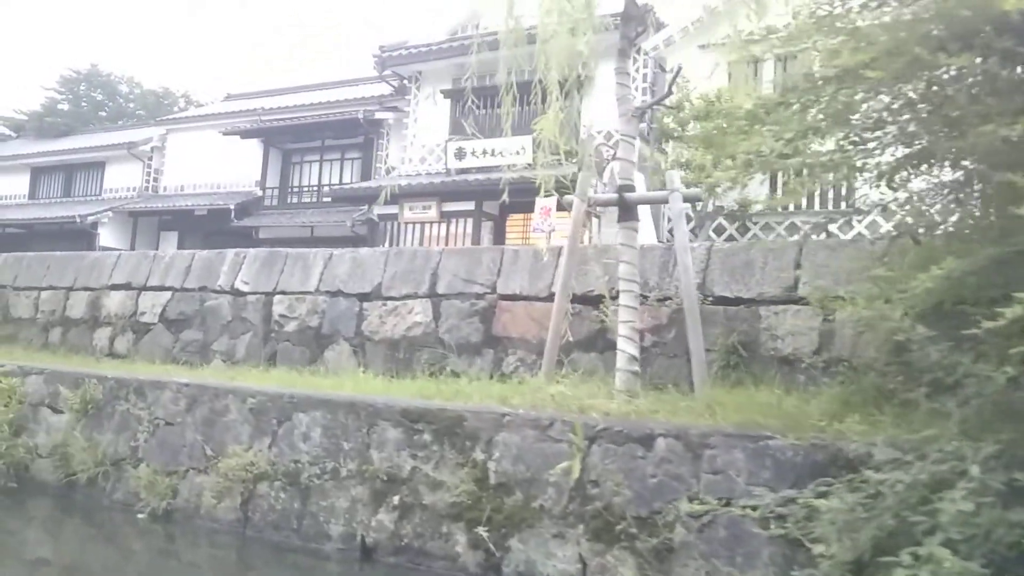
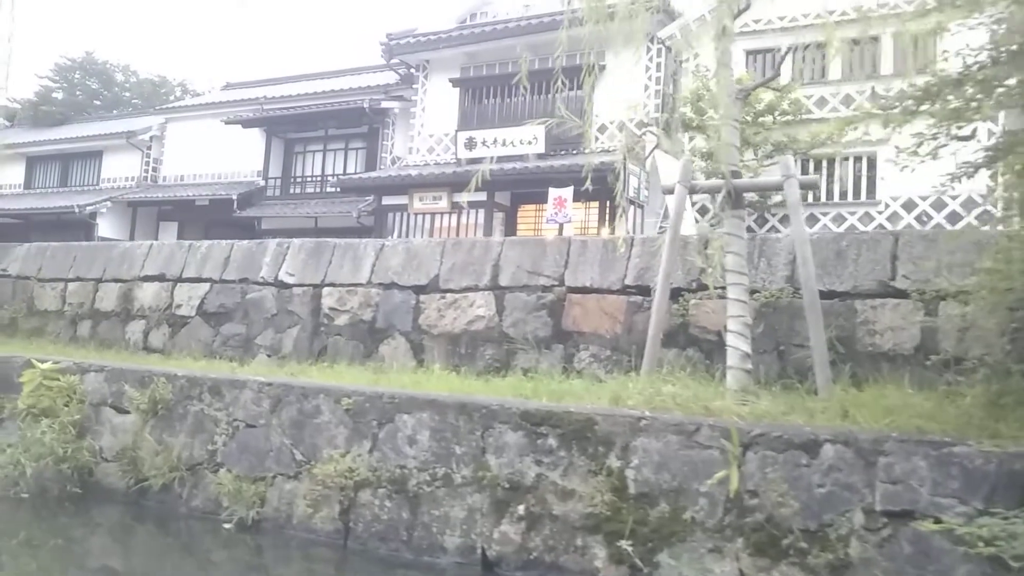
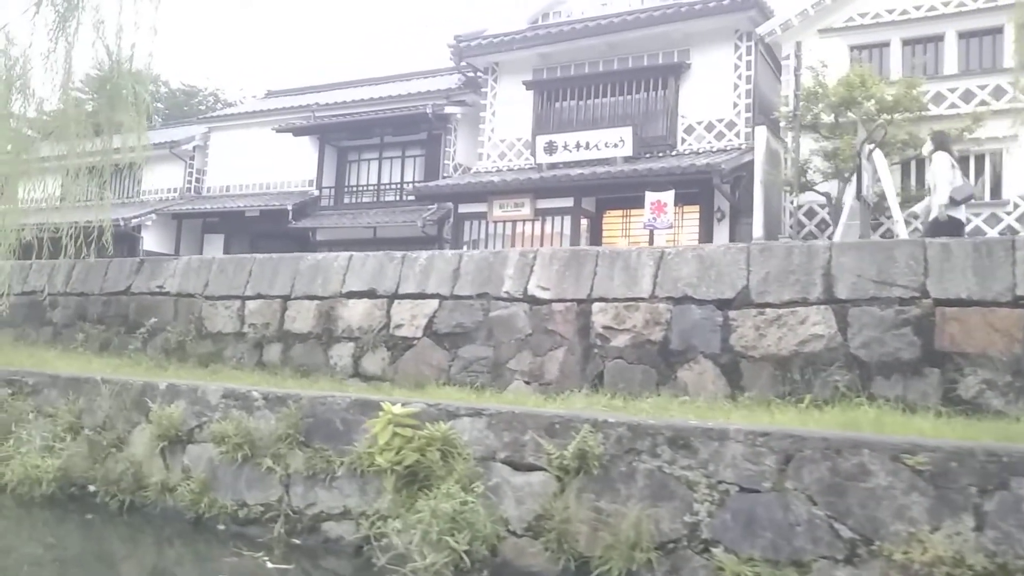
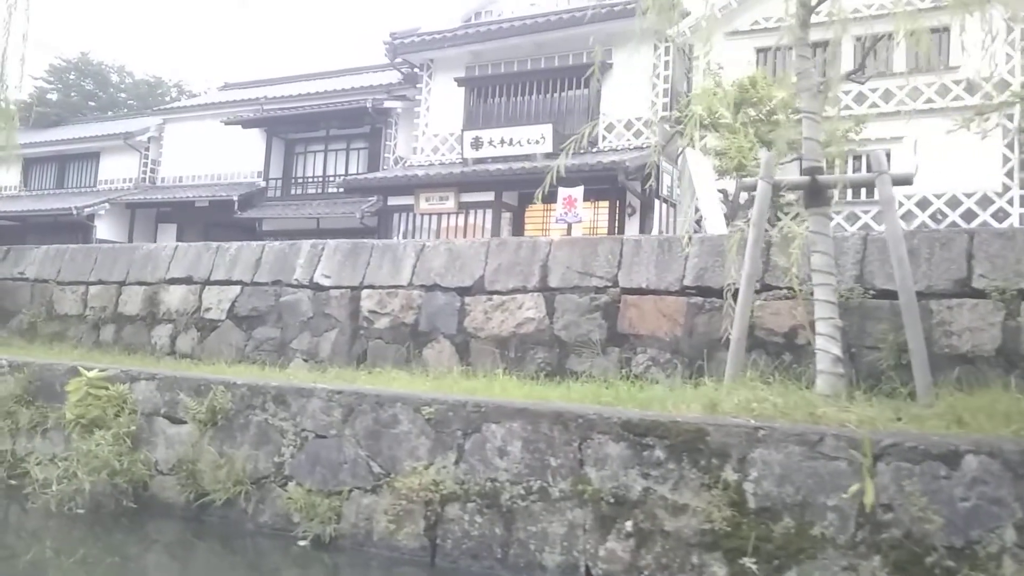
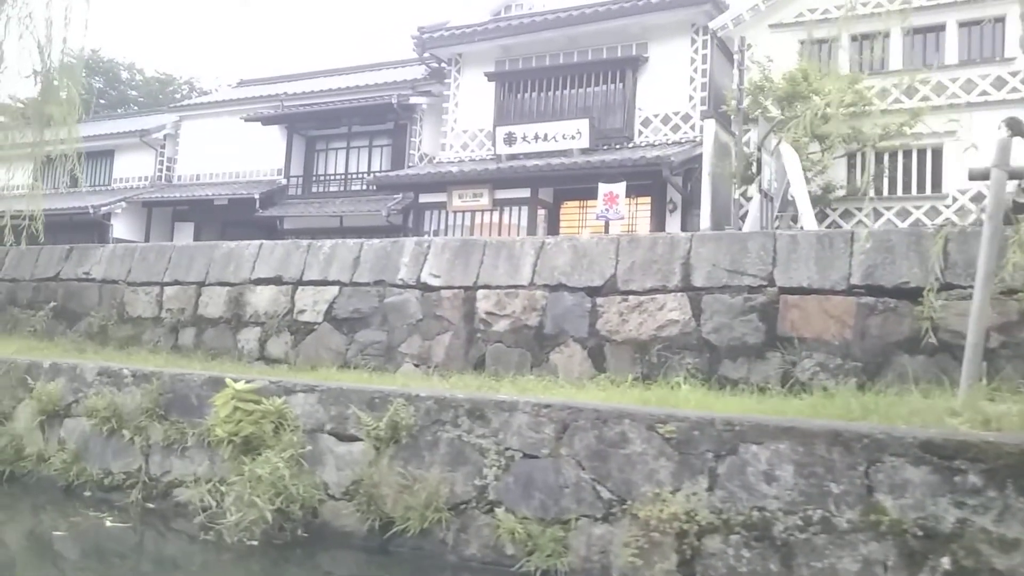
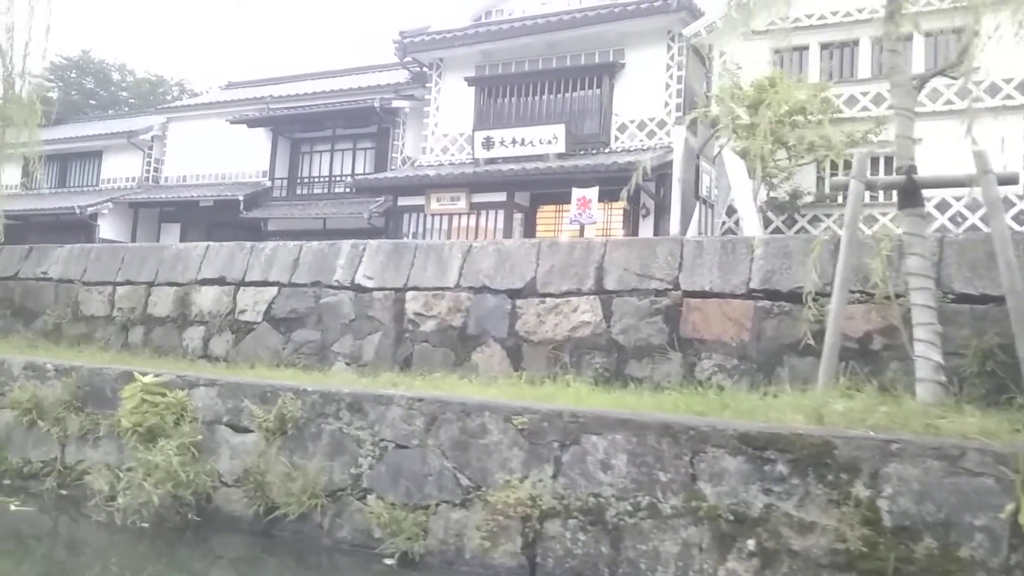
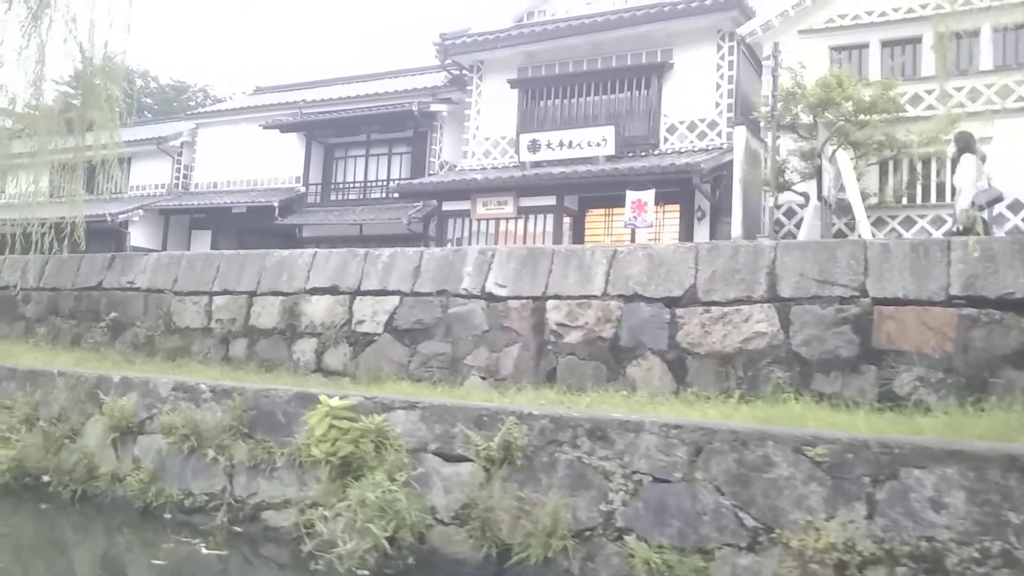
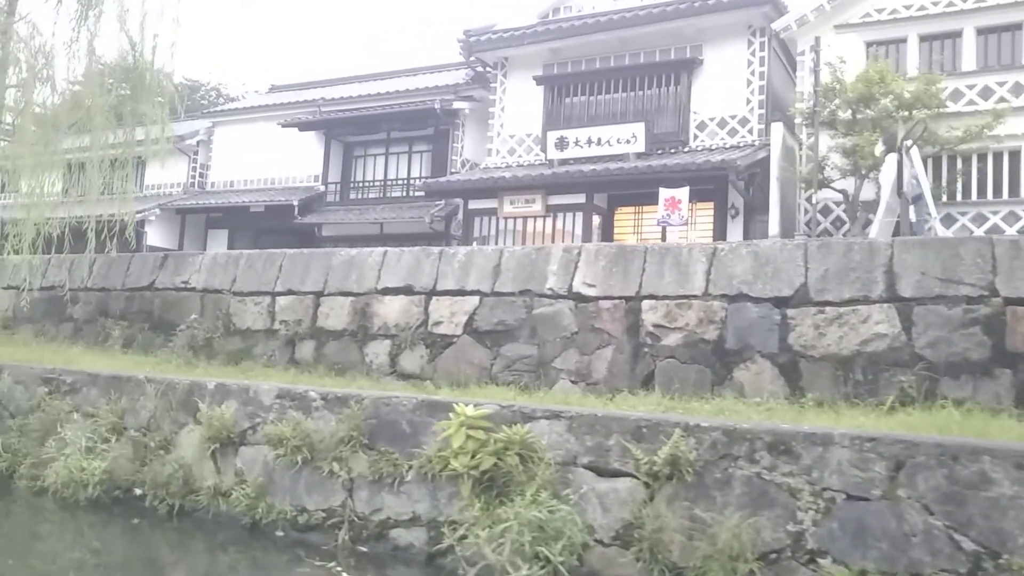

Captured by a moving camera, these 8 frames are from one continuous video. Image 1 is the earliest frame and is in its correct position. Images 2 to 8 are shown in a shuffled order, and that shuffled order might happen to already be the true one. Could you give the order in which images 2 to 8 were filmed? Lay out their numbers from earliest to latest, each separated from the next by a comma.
2, 4, 6, 5, 7, 3, 8
